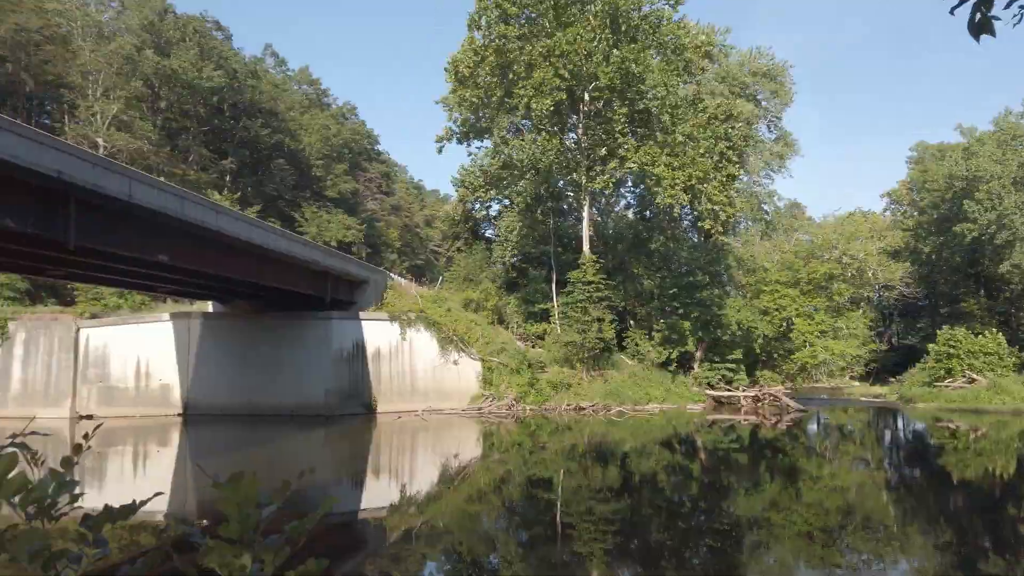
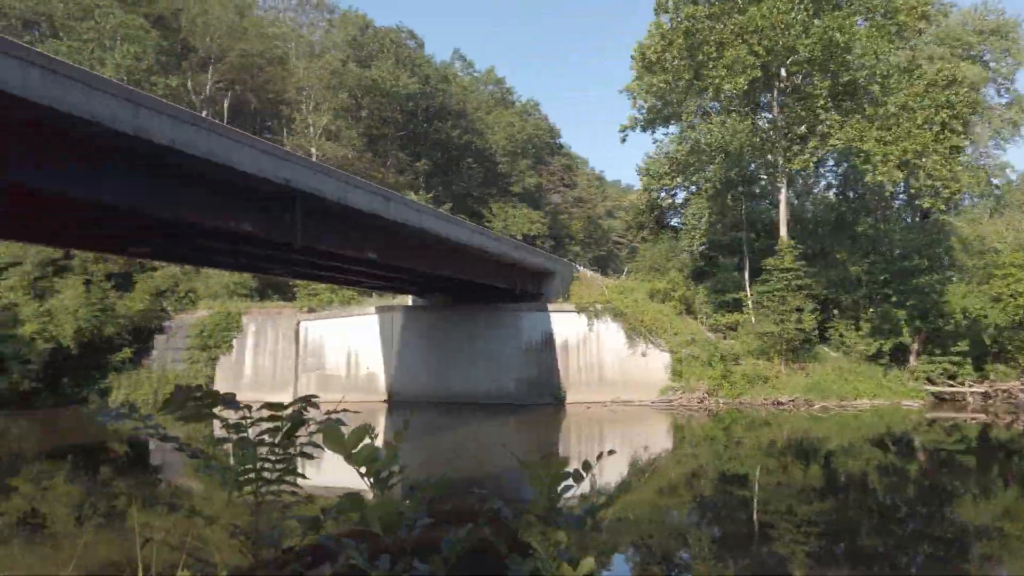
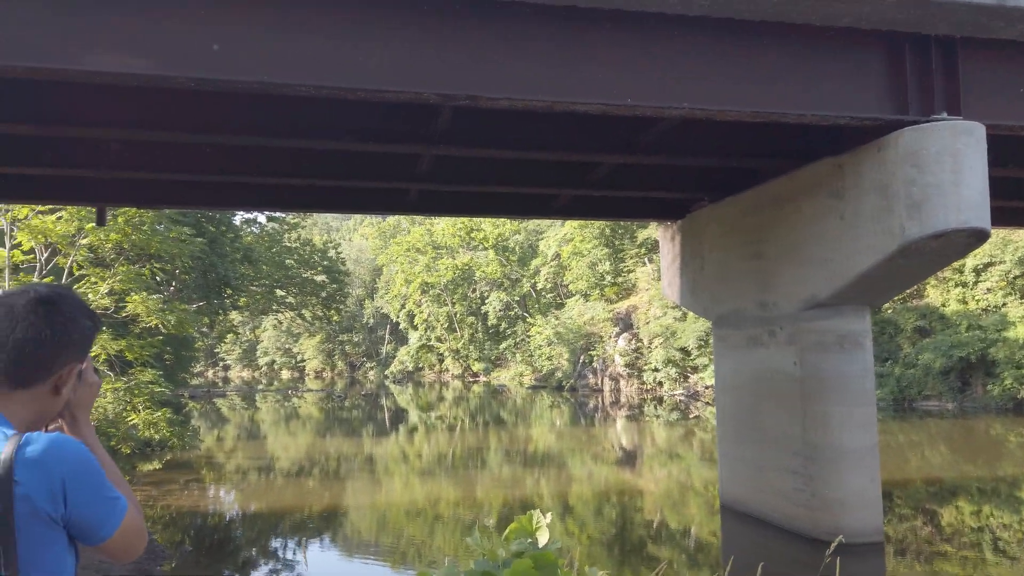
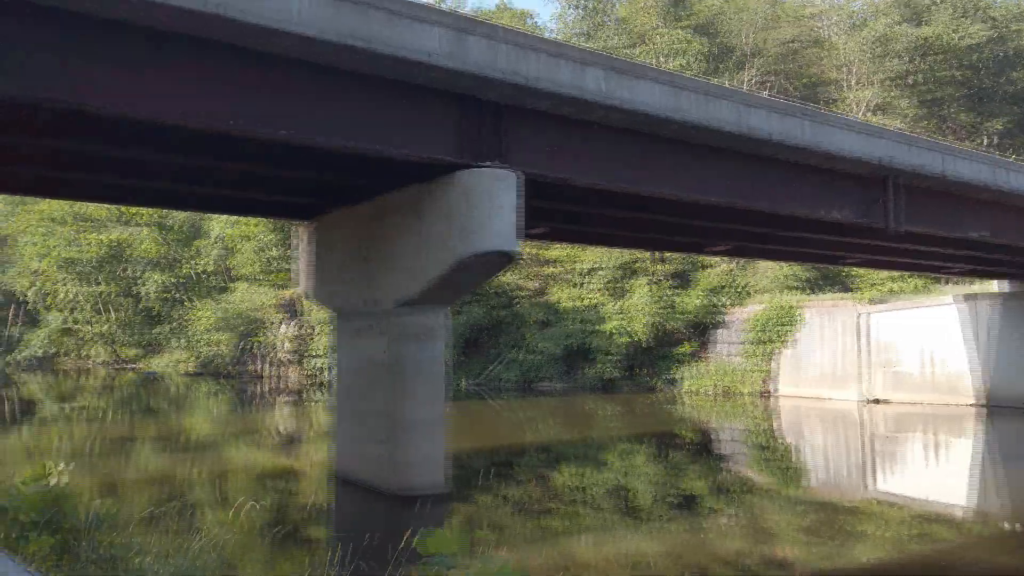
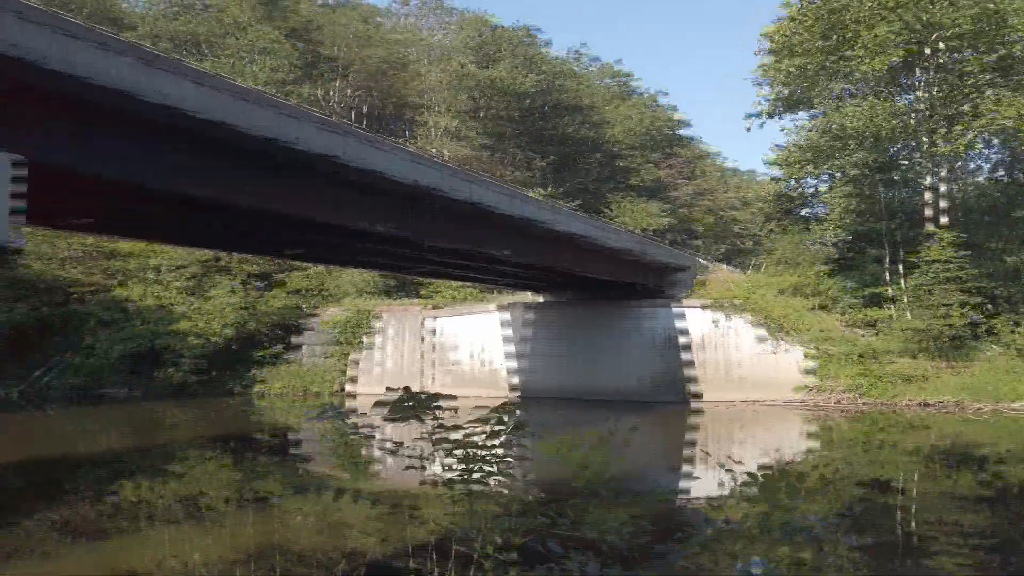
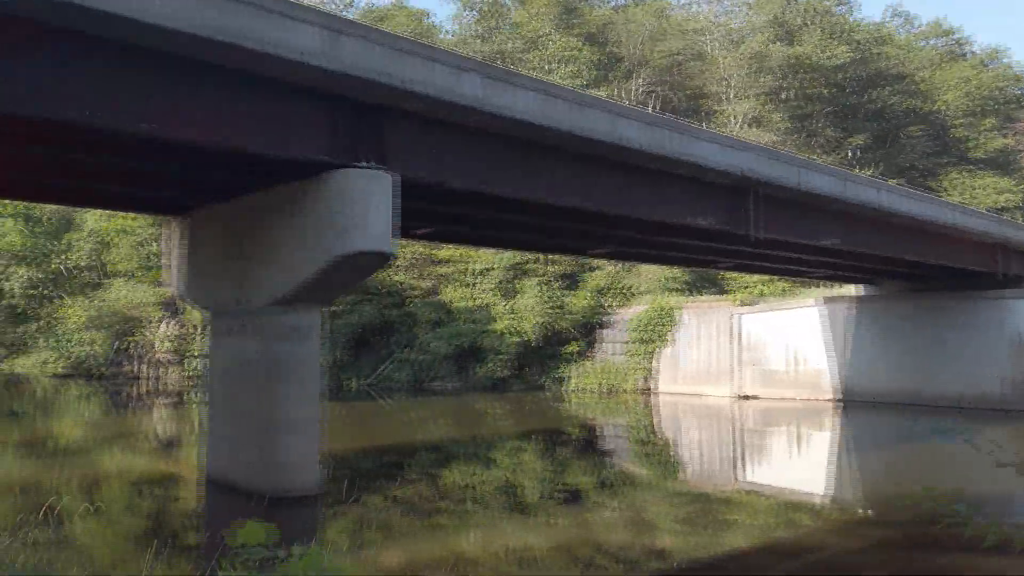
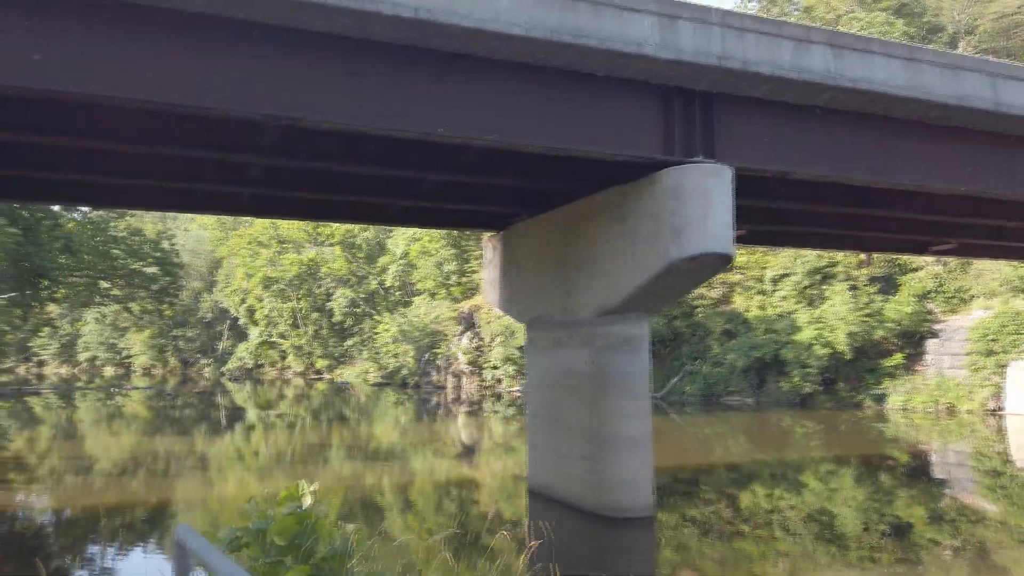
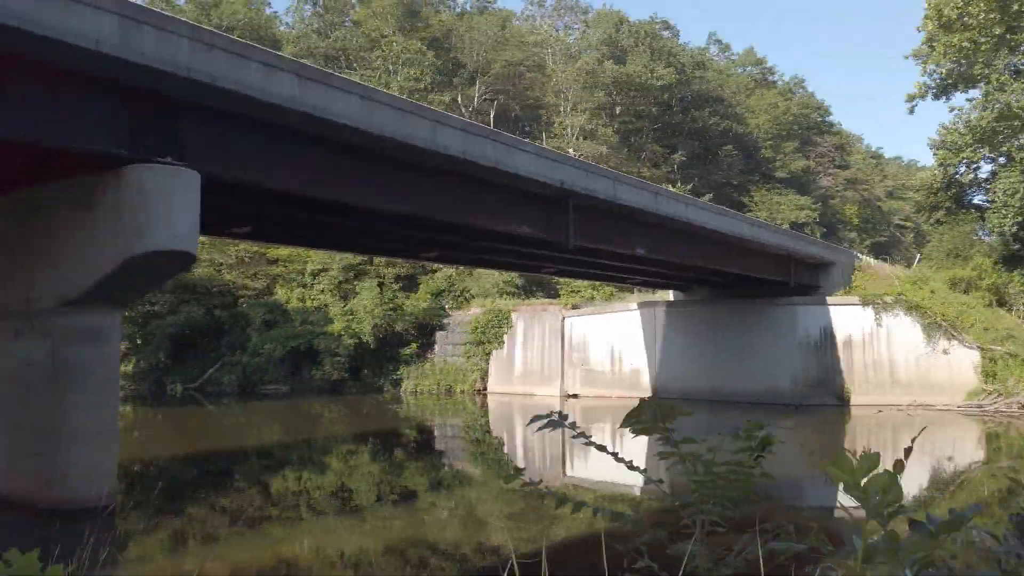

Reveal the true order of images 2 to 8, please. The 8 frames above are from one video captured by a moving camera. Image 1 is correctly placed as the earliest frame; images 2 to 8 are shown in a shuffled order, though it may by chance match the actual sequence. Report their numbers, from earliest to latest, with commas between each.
2, 5, 8, 6, 4, 7, 3
